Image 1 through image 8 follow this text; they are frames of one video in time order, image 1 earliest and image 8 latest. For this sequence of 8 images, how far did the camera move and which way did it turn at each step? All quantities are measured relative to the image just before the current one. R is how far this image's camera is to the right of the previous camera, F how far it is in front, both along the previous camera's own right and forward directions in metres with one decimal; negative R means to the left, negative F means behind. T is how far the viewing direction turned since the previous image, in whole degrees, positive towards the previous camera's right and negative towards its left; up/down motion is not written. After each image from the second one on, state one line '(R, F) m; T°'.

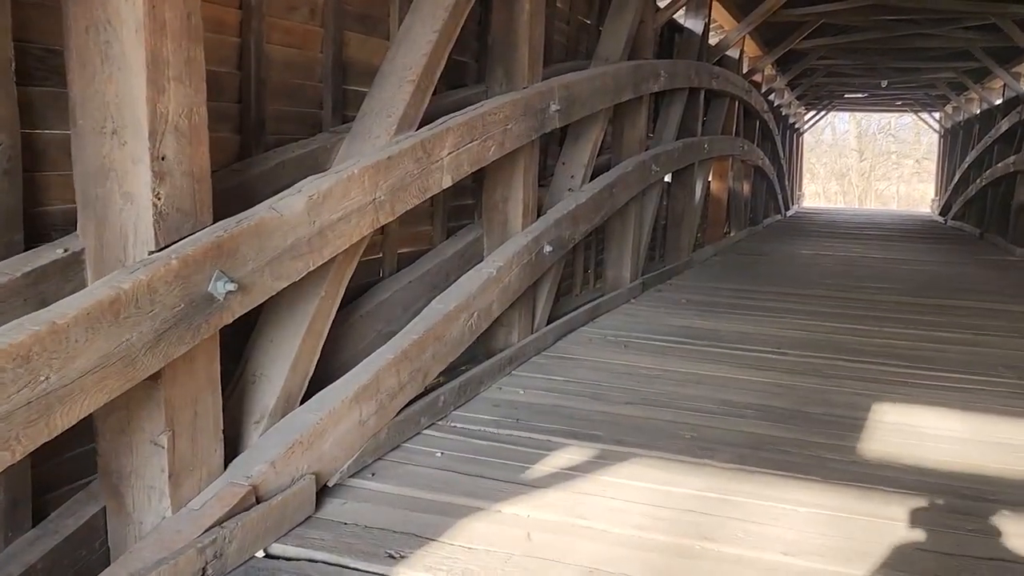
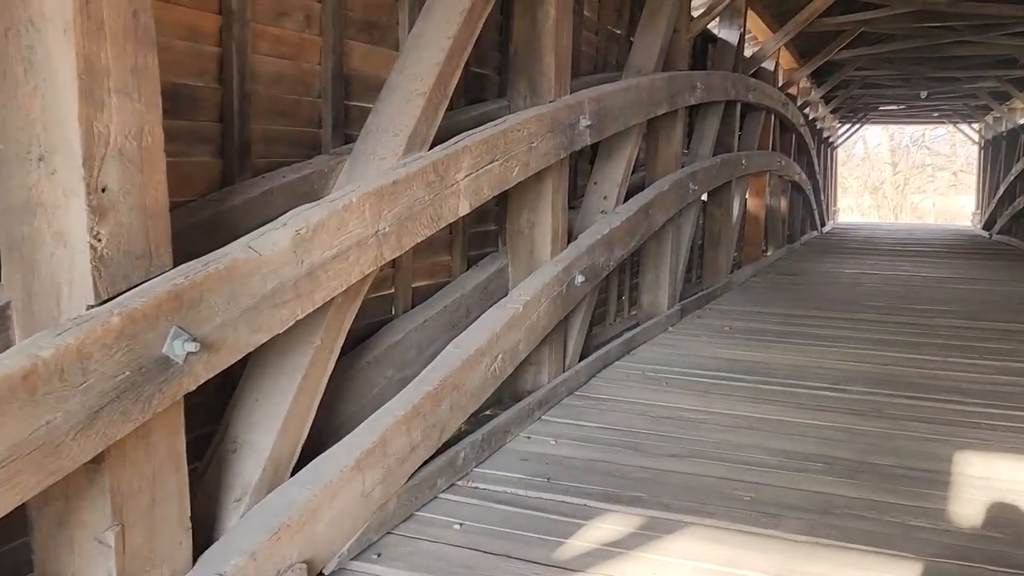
(0.0, +0.3) m; -2°
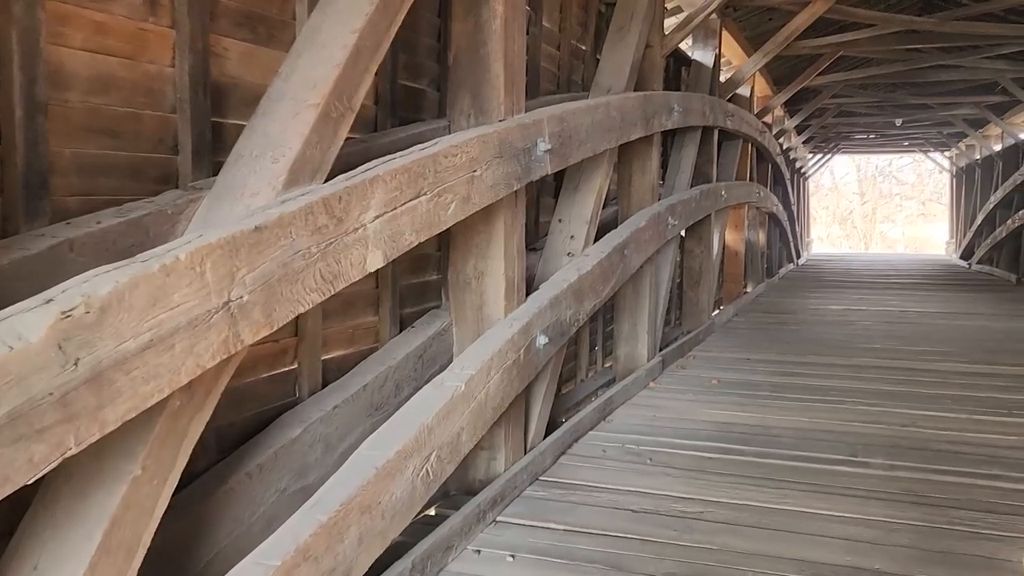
(+0.1, +0.5) m; +2°
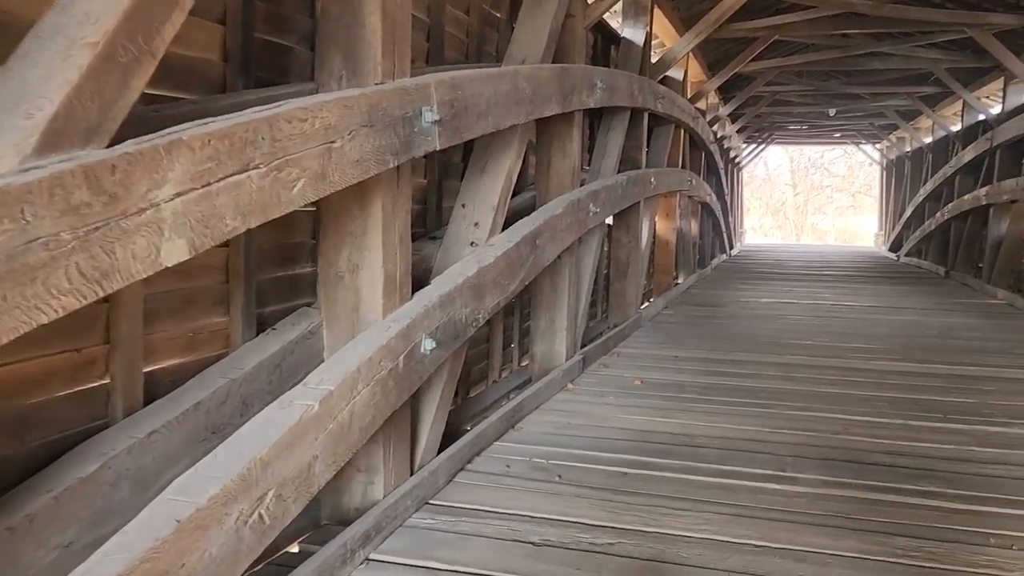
(+0.1, +0.3) m; +4°
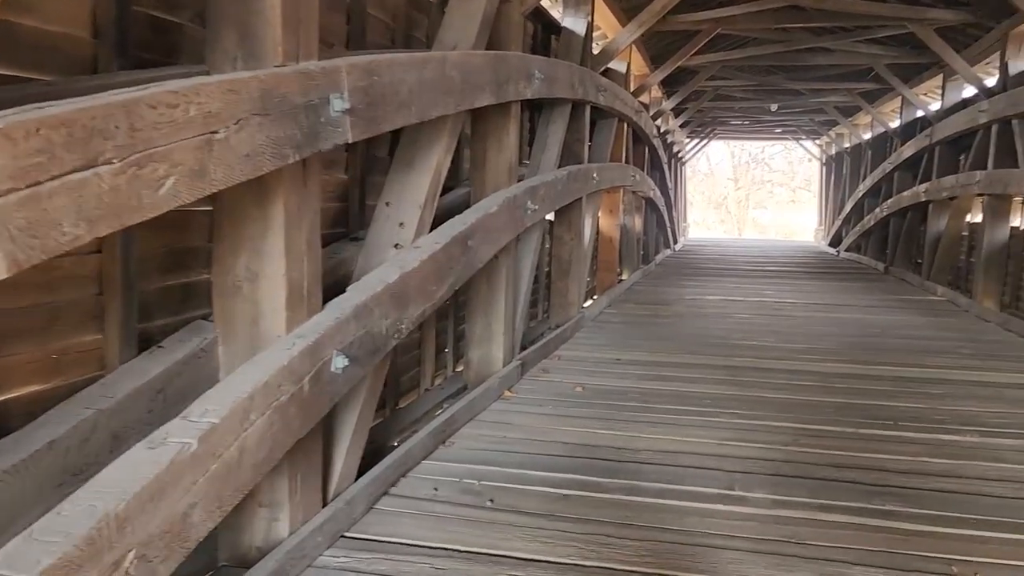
(0.0, +0.2) m; +4°
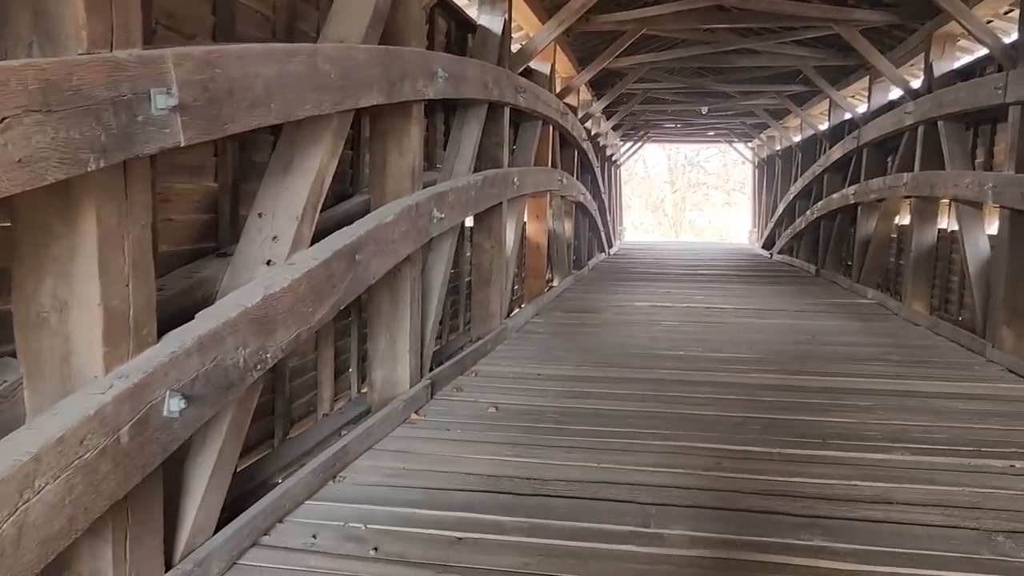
(+0.1, +0.2) m; +4°
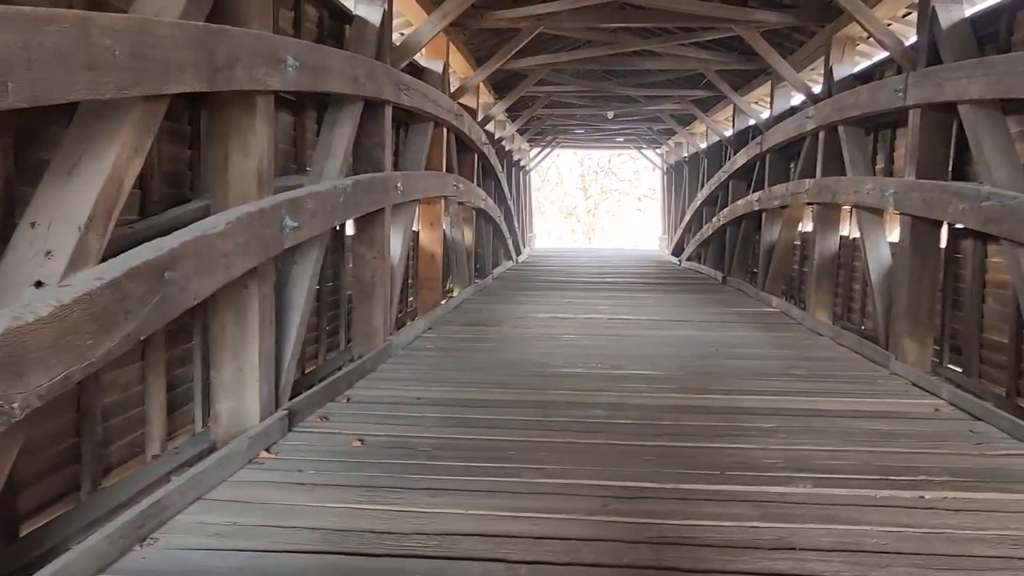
(+0.1, +0.3) m; +5°
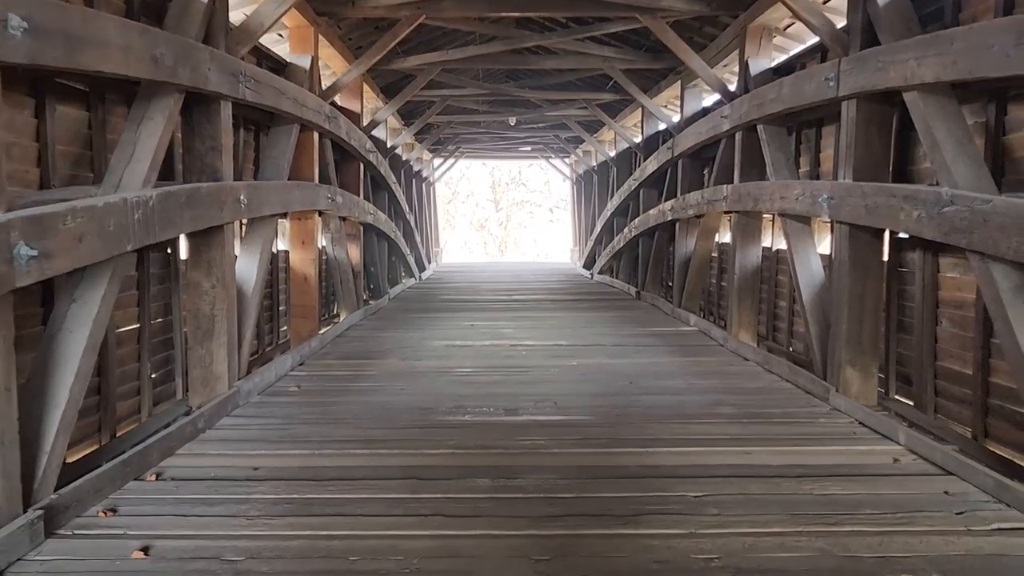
(+0.2, +0.6) m; +5°
